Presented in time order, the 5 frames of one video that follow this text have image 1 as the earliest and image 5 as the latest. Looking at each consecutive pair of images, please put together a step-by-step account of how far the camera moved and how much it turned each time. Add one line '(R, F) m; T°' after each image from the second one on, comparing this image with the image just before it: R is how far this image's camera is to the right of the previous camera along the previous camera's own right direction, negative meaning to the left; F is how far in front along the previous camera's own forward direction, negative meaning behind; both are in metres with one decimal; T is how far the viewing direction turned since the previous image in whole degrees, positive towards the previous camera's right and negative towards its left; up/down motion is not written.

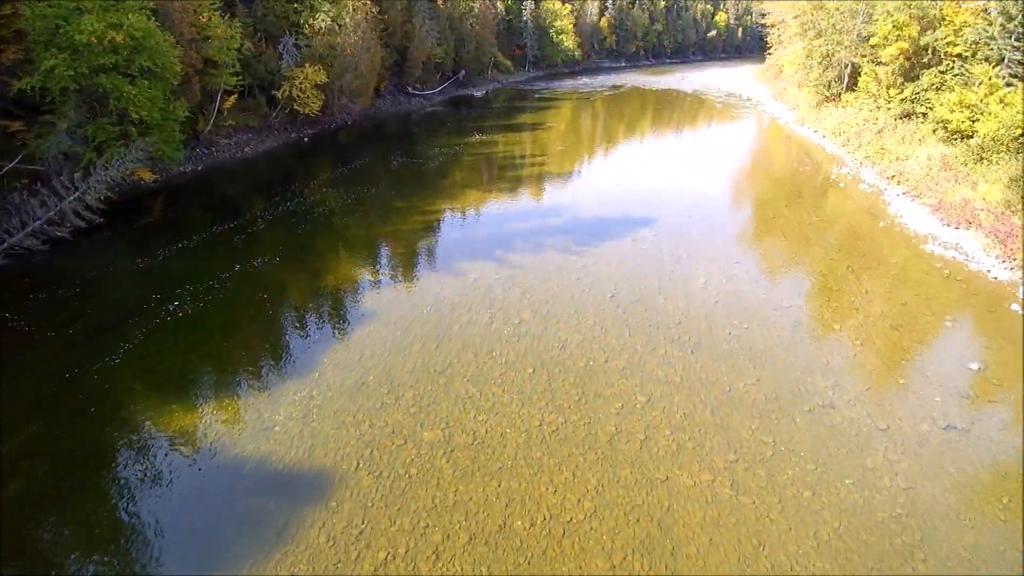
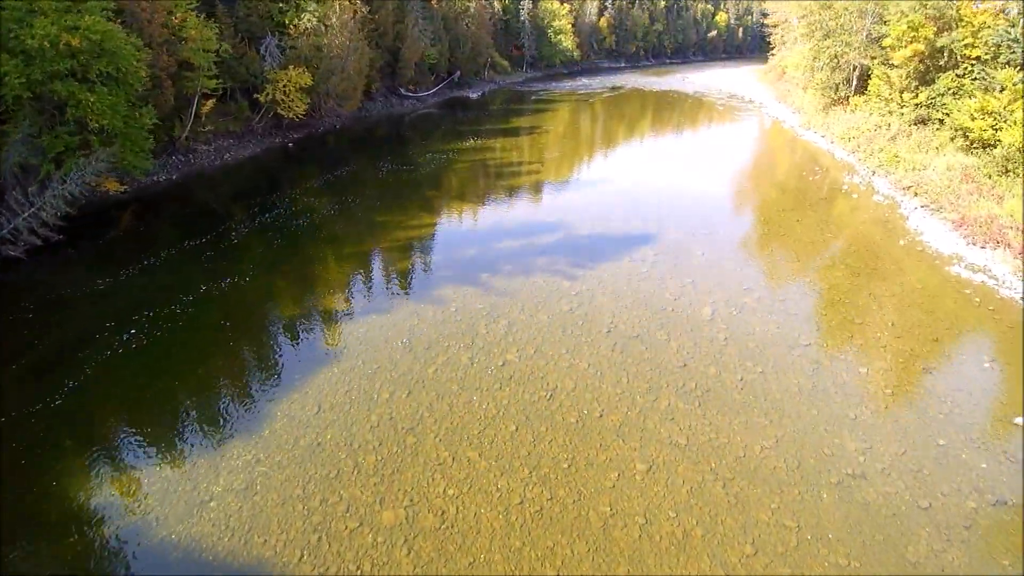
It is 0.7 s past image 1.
(+0.4, +1.4) m; 0°
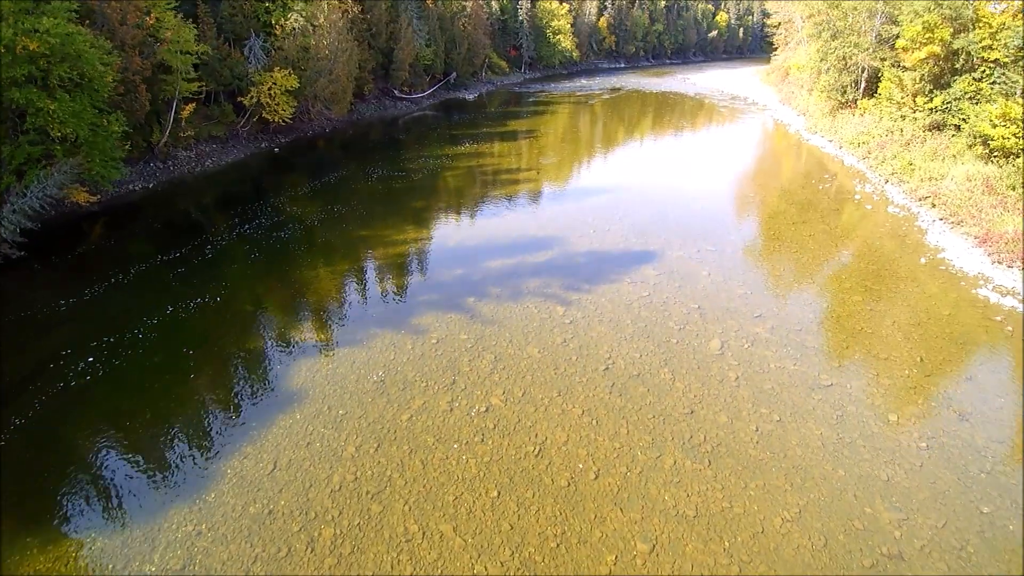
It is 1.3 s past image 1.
(+0.3, +1.2) m; 0°
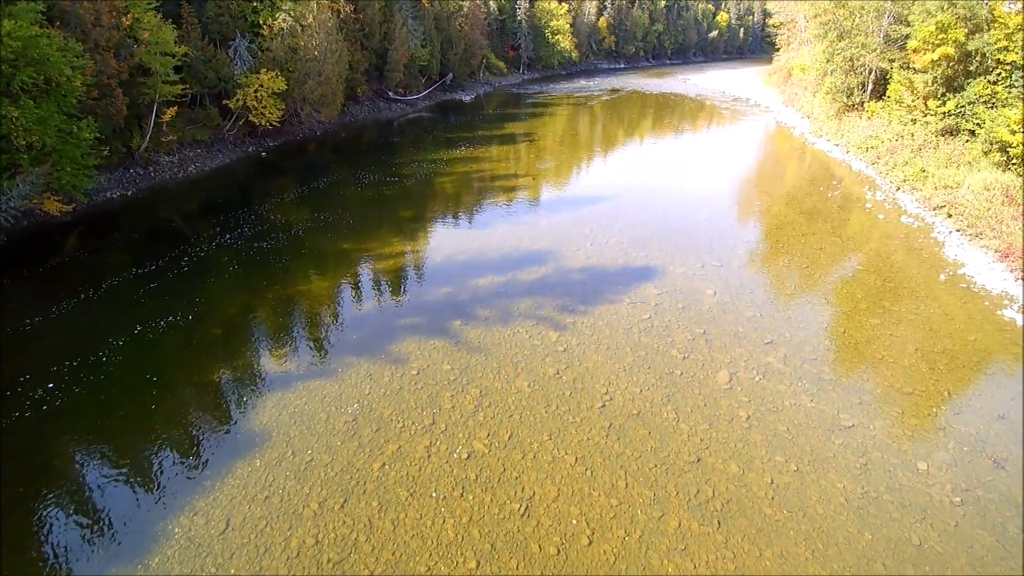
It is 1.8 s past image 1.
(+0.2, +1.0) m; 0°
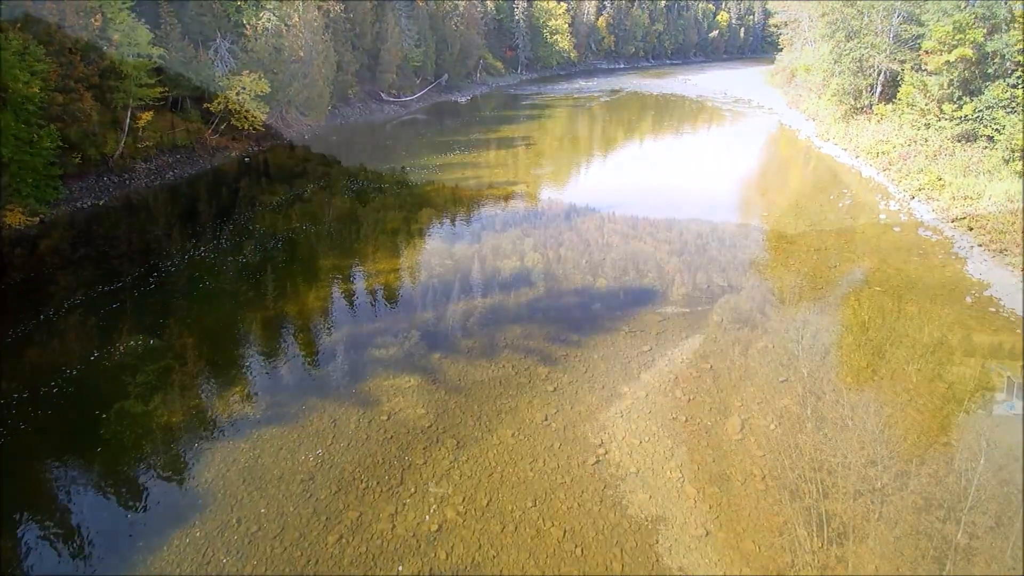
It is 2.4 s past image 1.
(+0.3, +1.2) m; 0°
